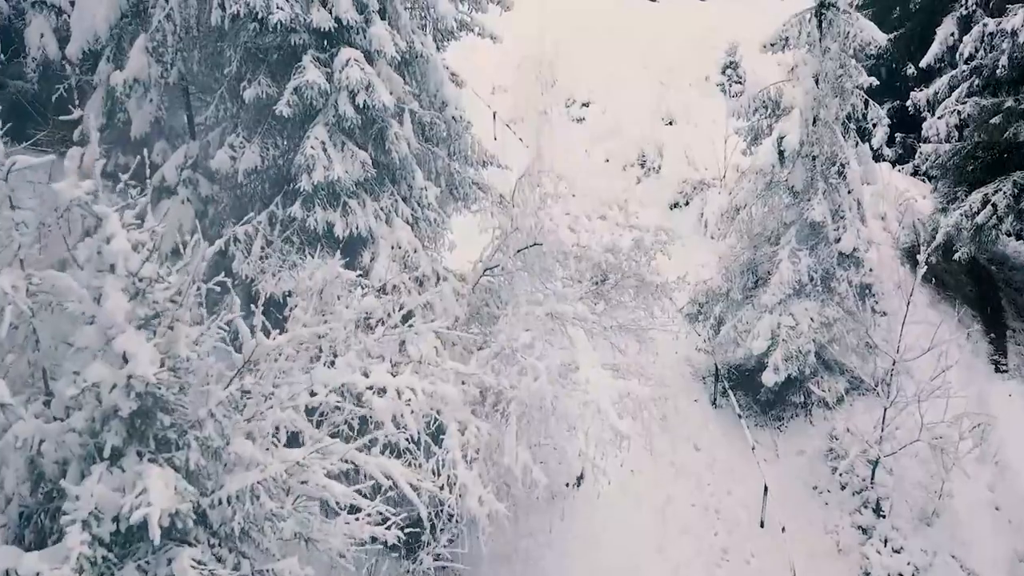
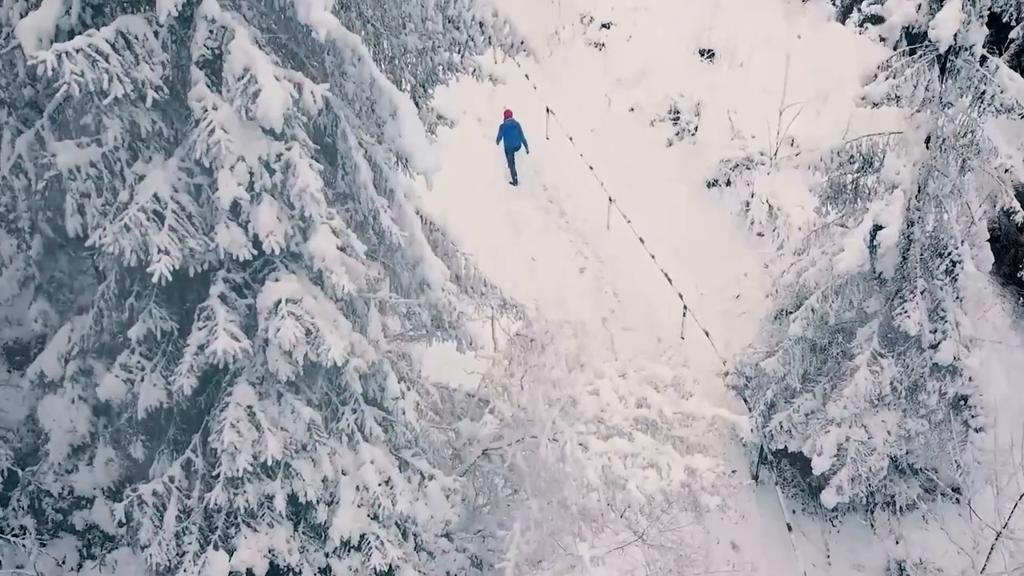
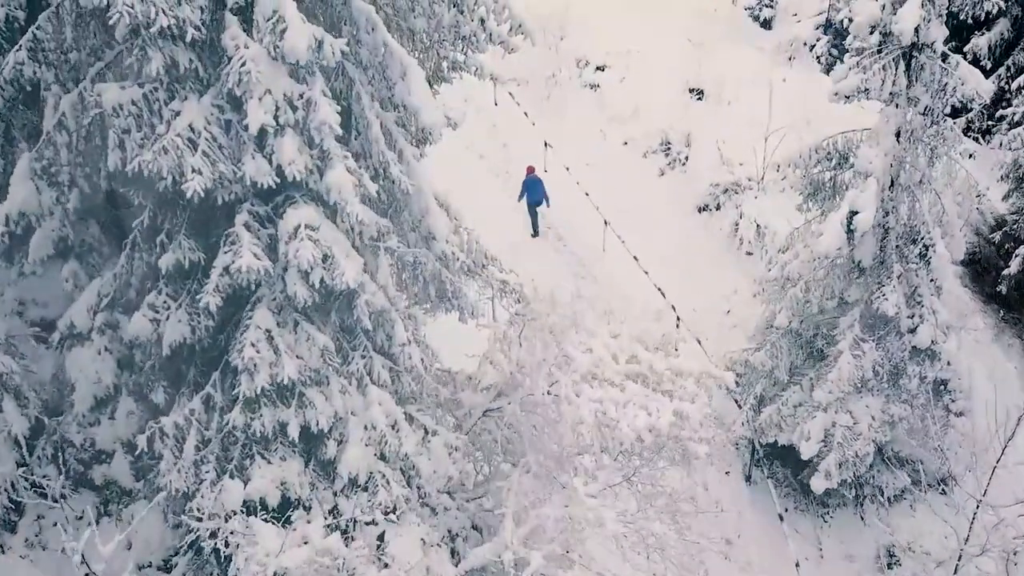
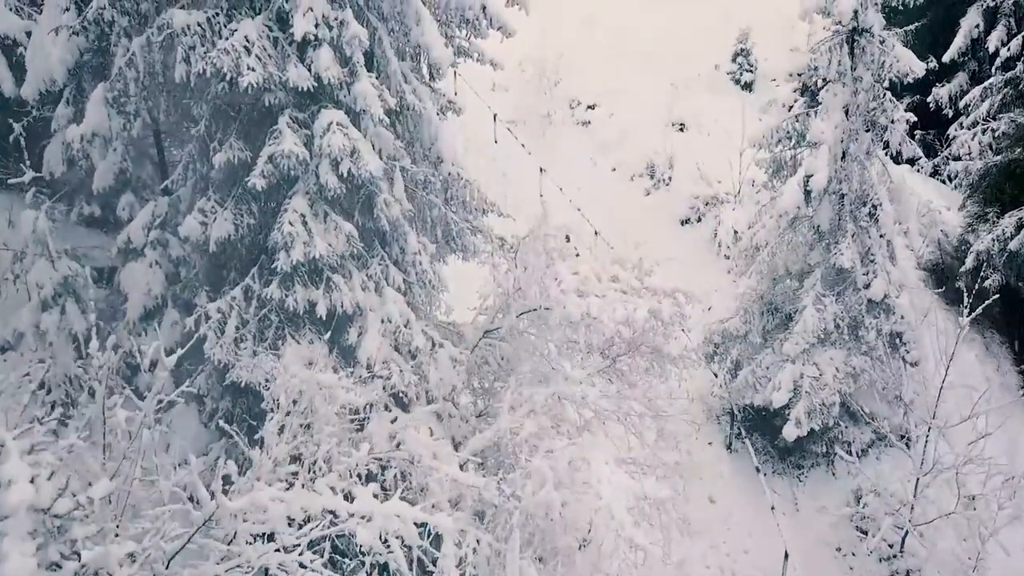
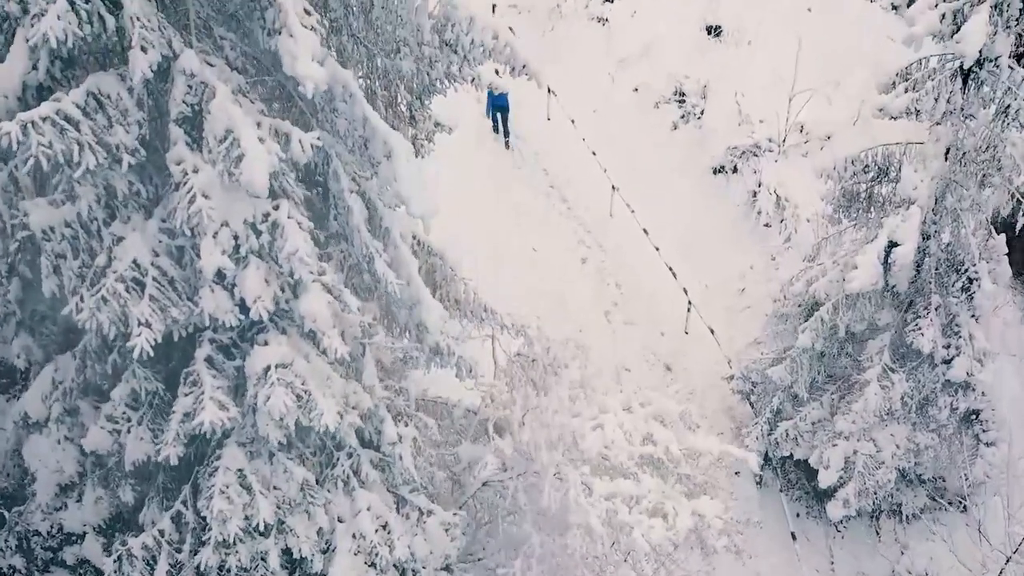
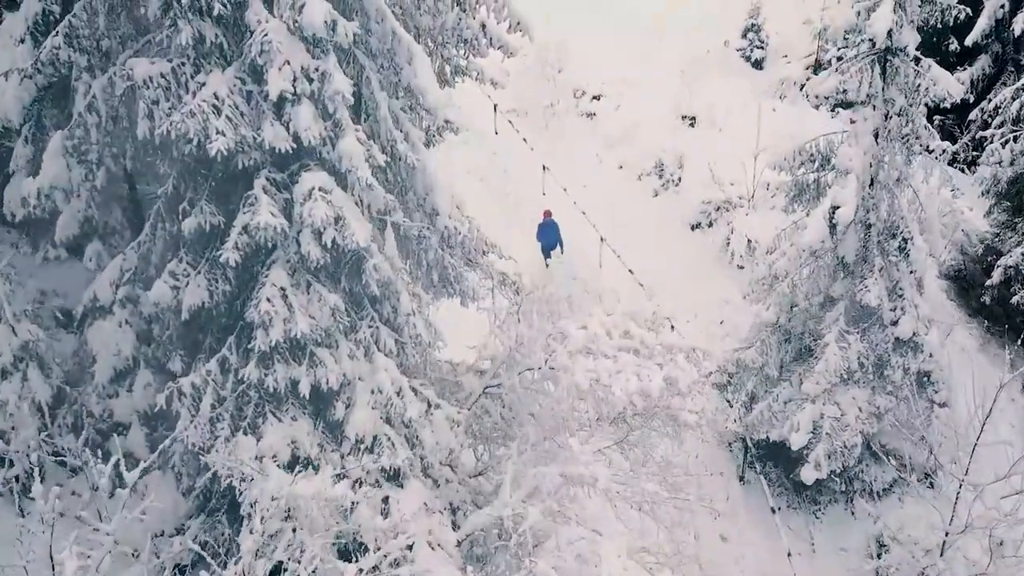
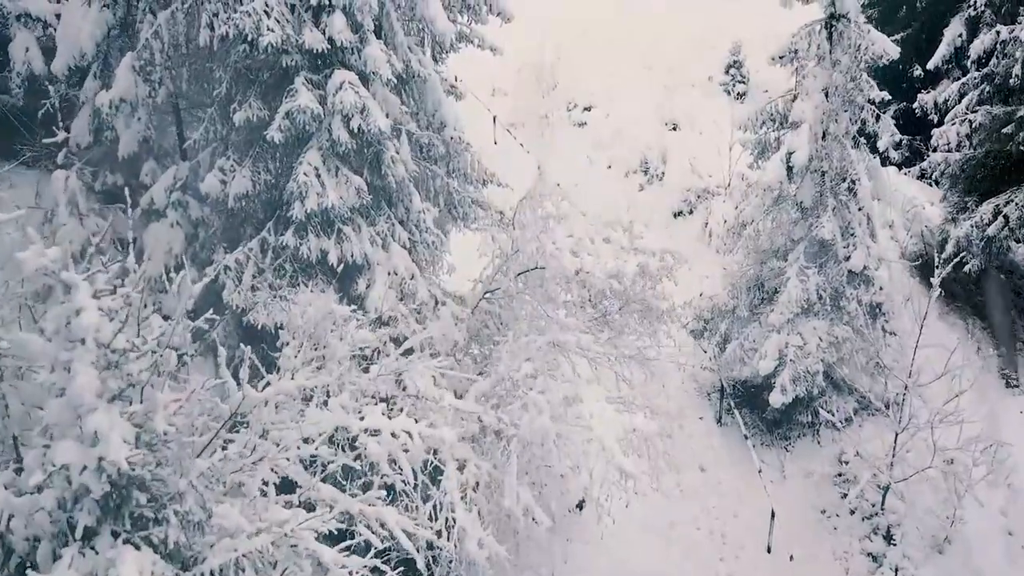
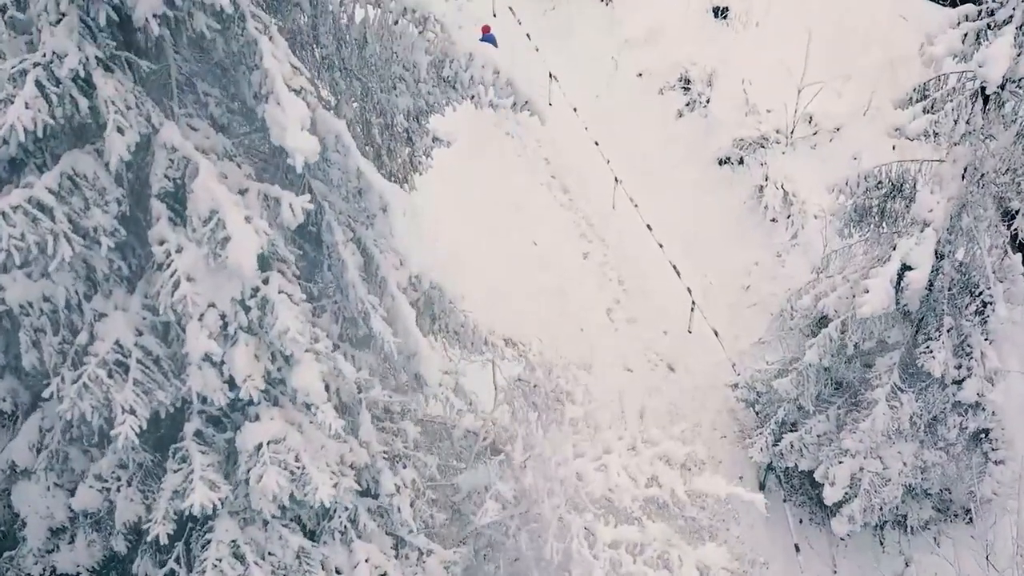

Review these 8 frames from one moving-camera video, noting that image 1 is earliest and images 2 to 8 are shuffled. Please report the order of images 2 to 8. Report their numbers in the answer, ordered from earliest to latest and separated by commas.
7, 4, 6, 3, 2, 5, 8
